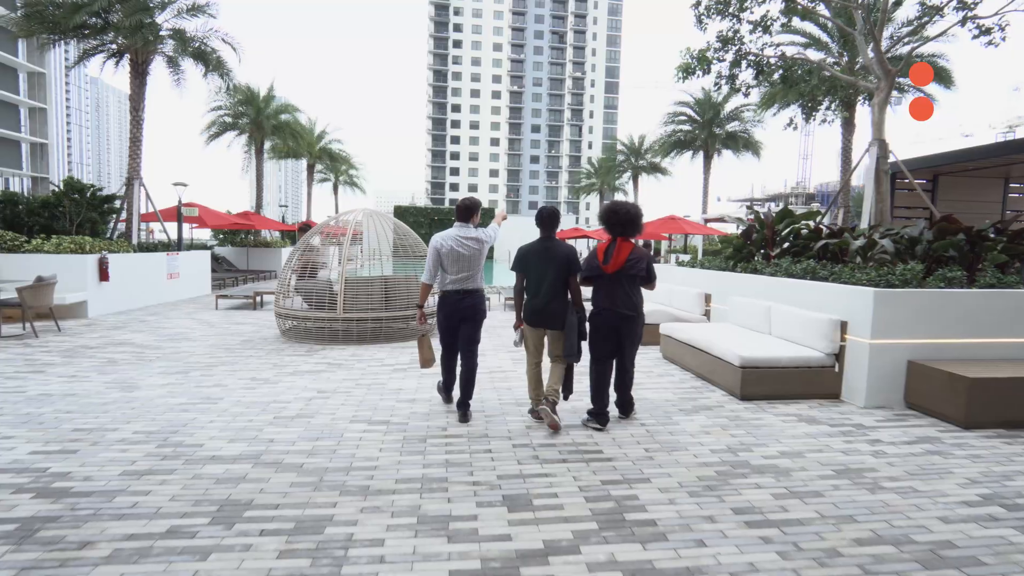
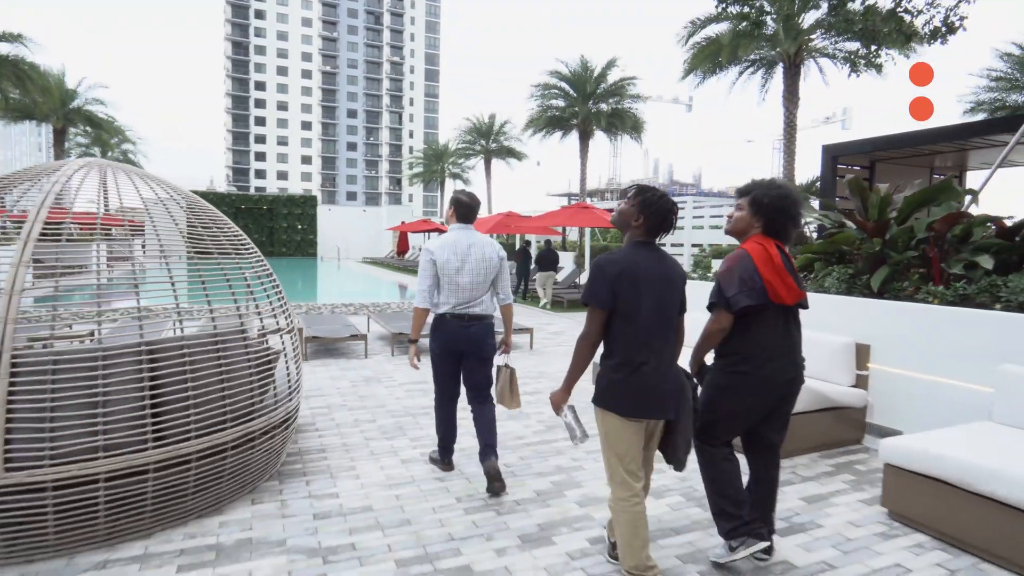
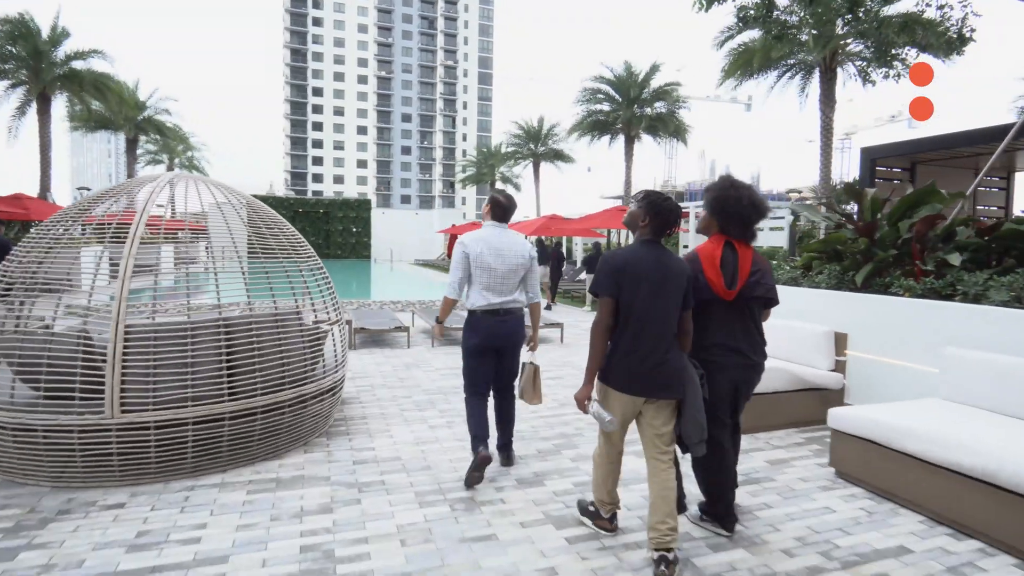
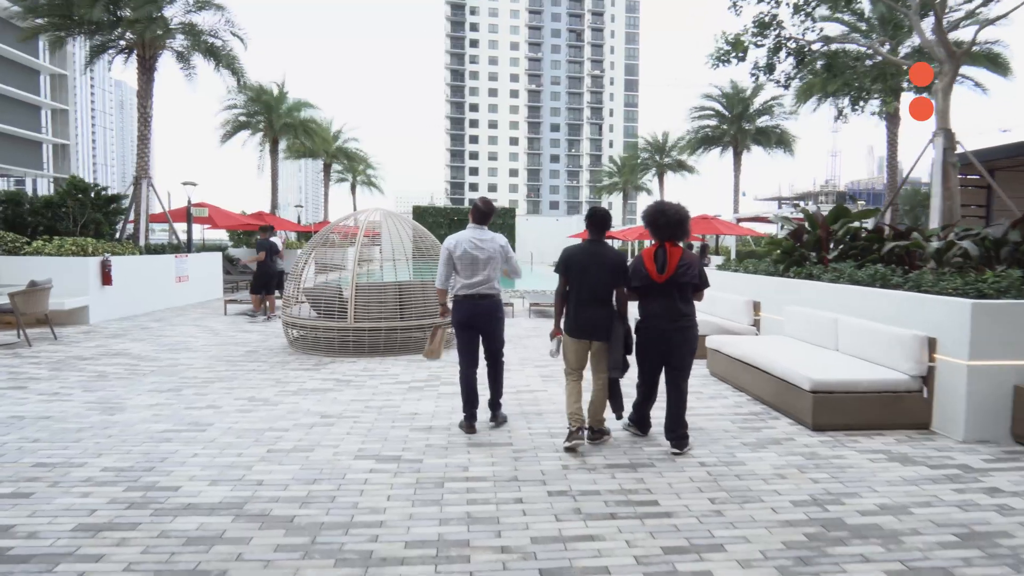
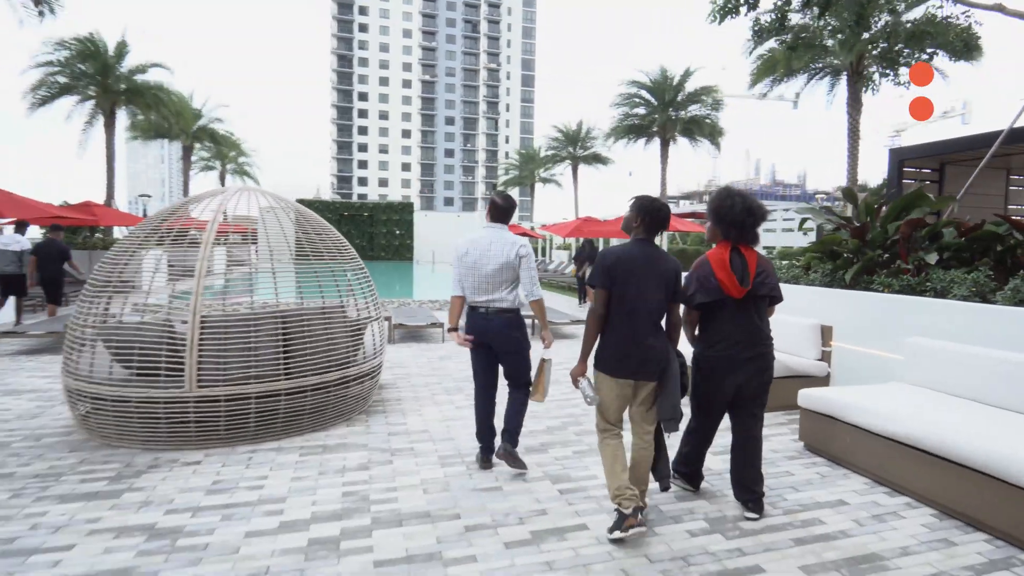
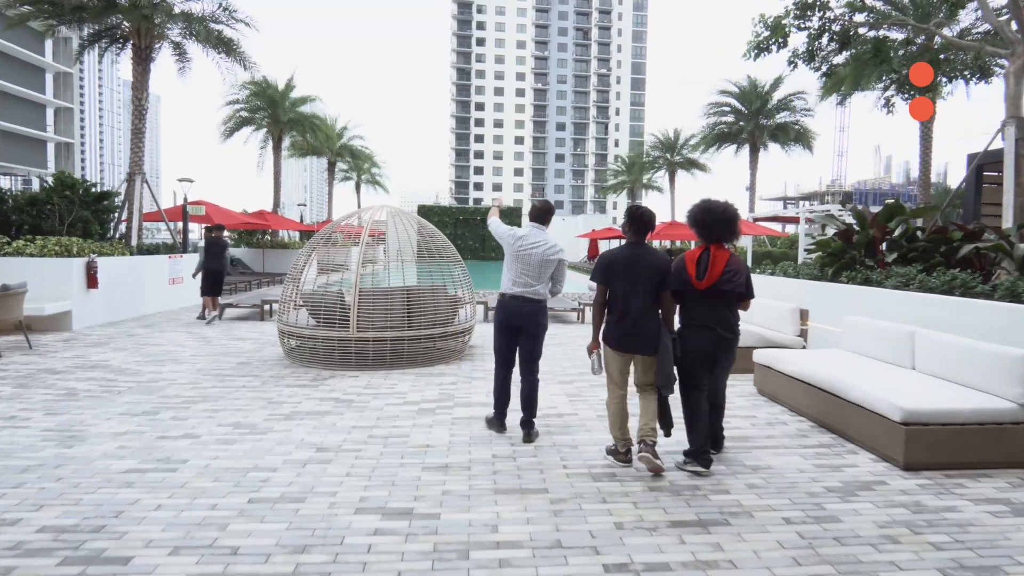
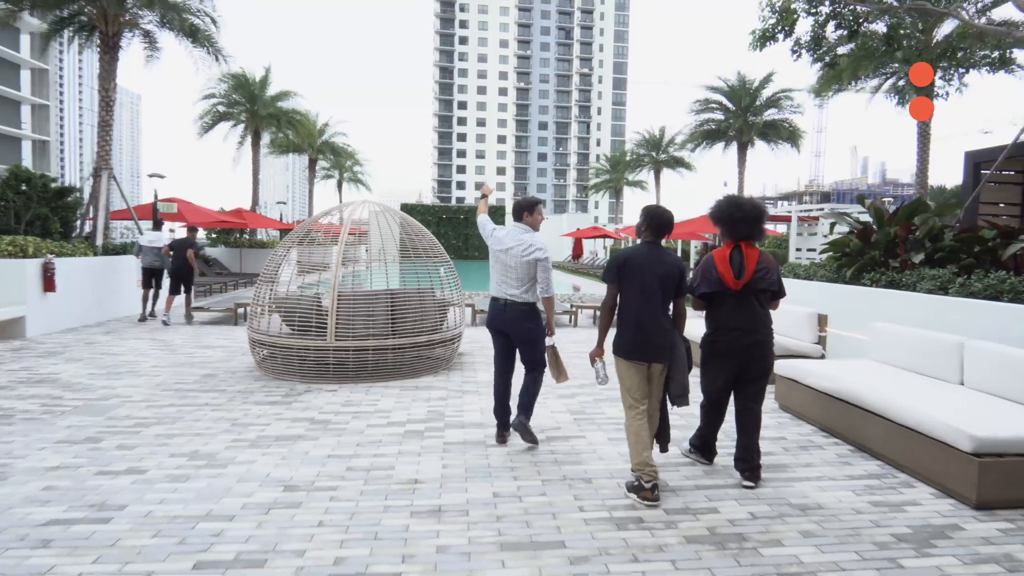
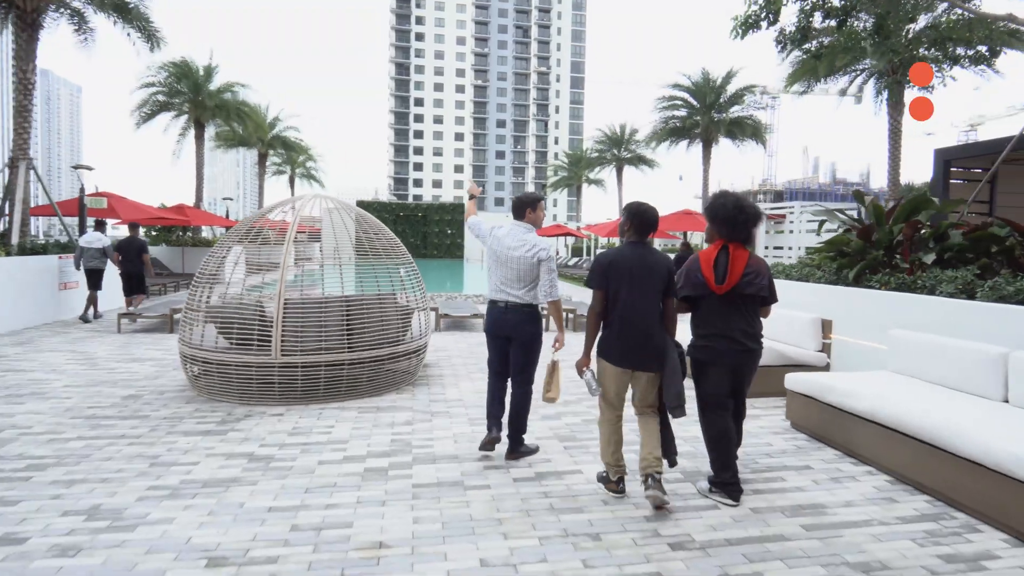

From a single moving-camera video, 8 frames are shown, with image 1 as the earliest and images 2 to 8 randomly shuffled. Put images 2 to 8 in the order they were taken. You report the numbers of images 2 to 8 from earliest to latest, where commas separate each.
4, 6, 7, 8, 5, 3, 2
